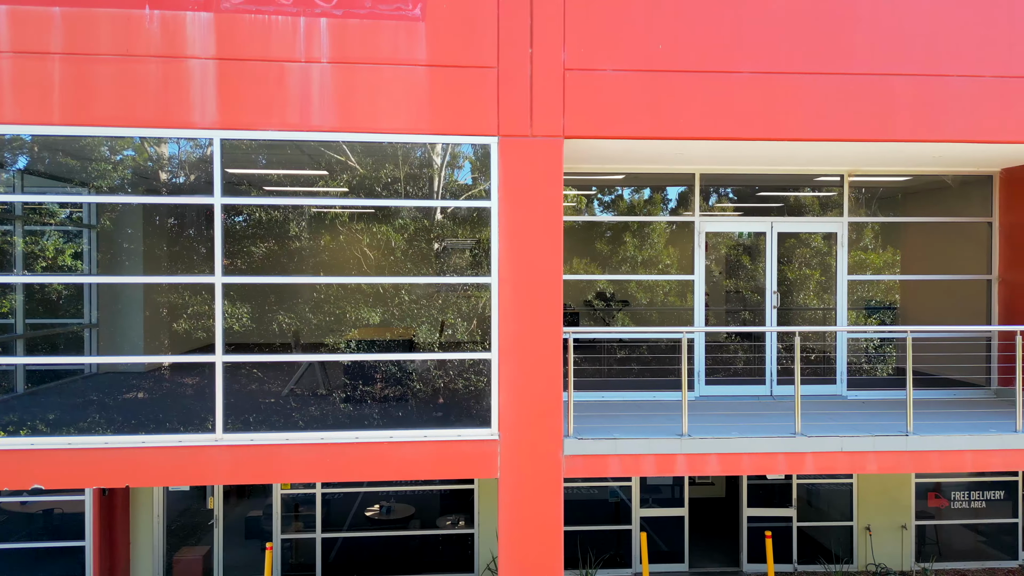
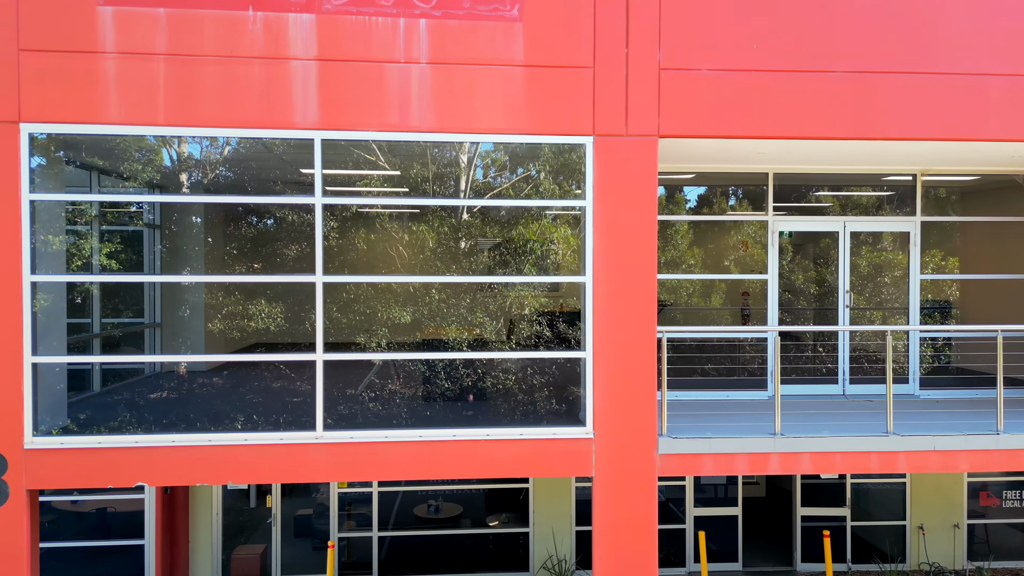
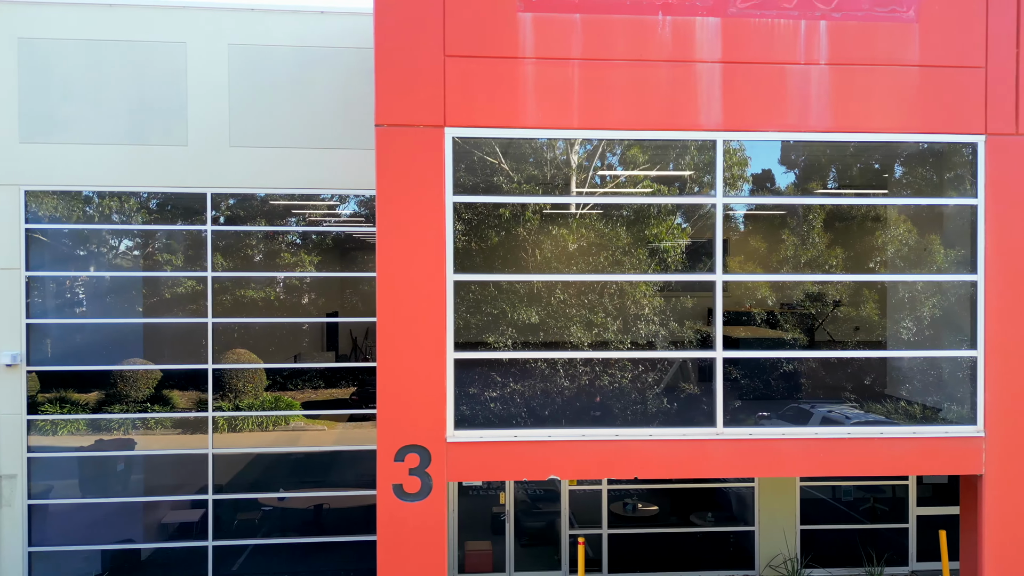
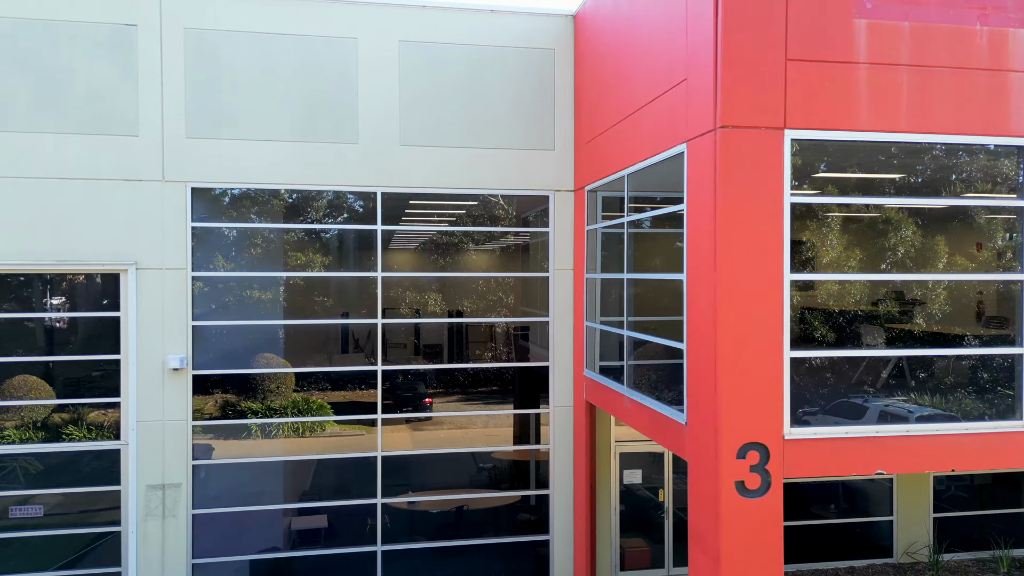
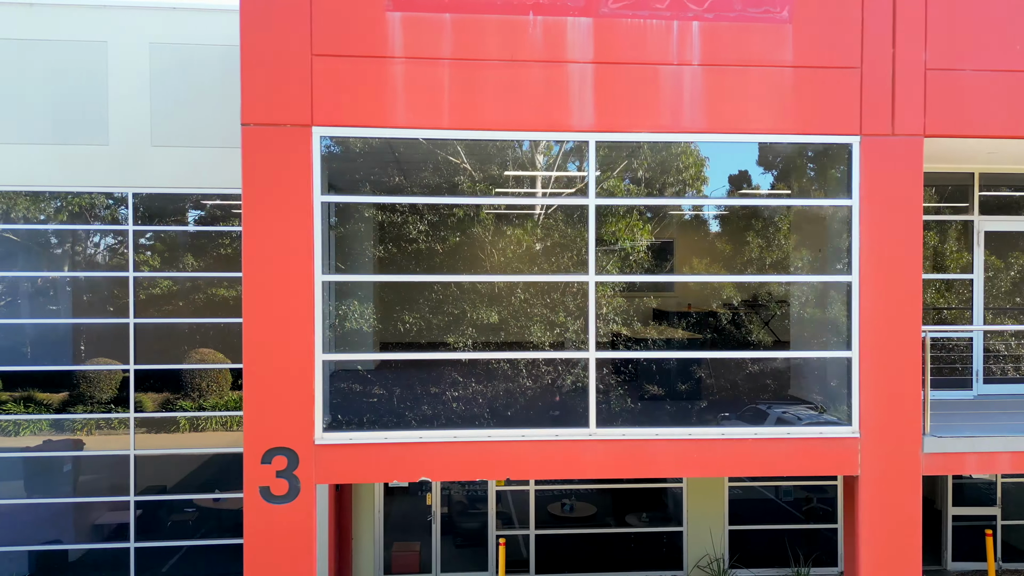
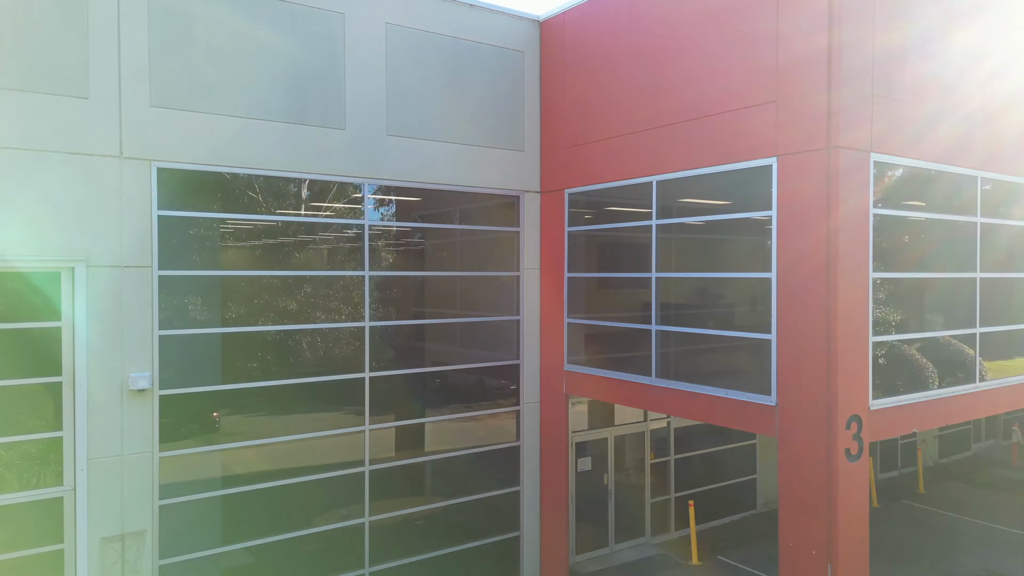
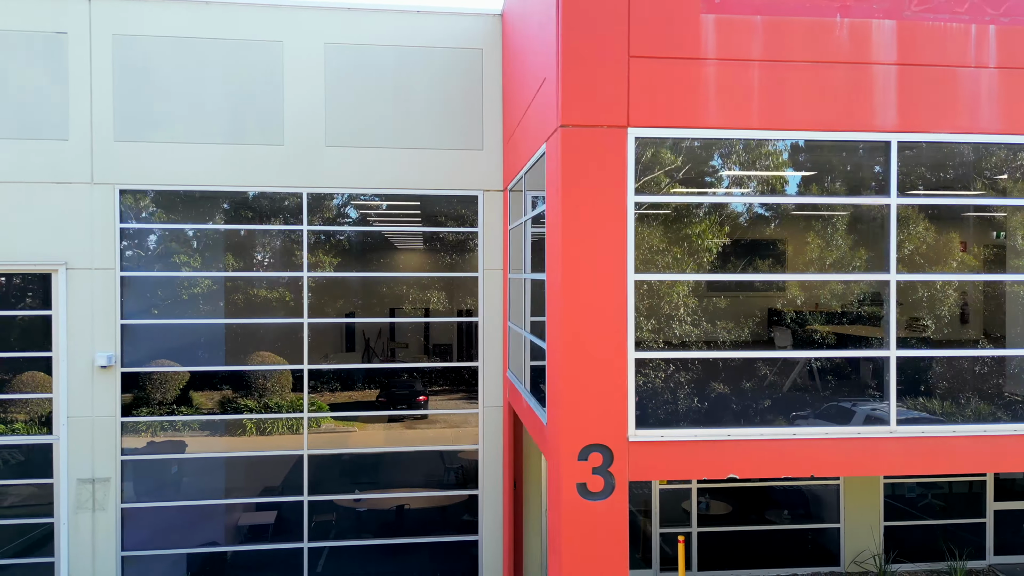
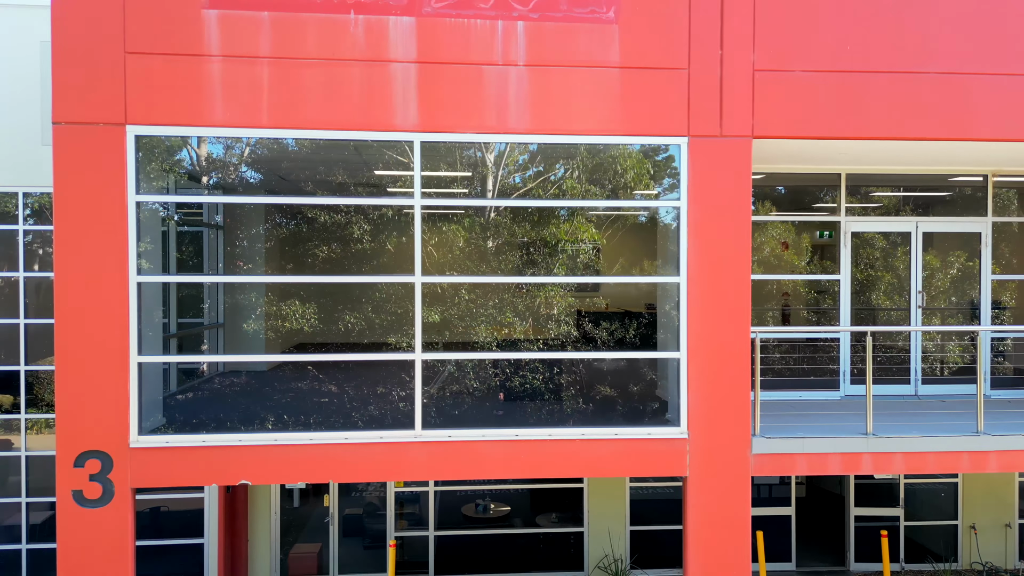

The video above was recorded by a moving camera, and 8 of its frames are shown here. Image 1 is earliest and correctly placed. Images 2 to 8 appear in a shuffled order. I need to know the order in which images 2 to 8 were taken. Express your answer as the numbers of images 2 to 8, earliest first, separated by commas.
2, 8, 5, 3, 7, 4, 6
